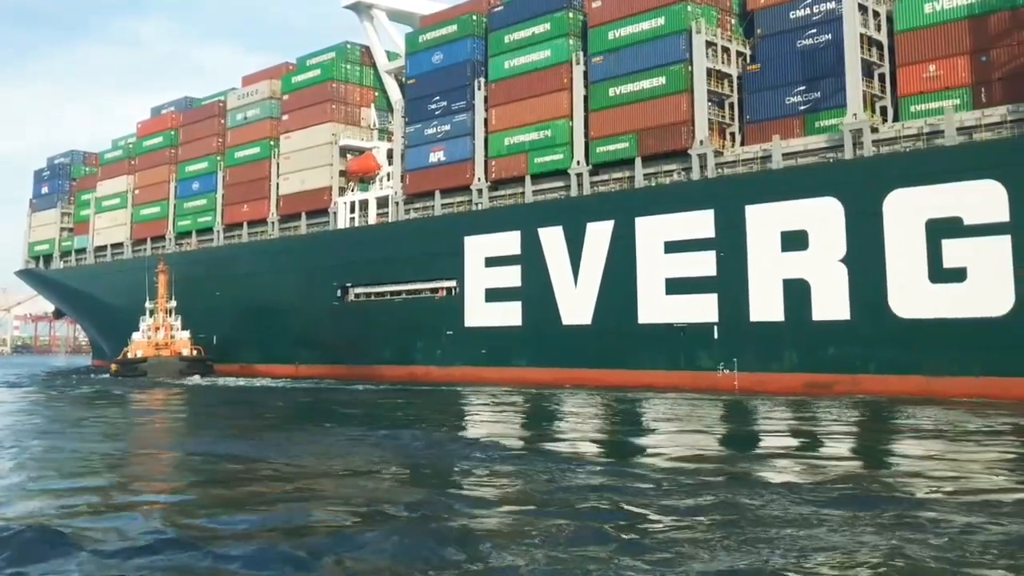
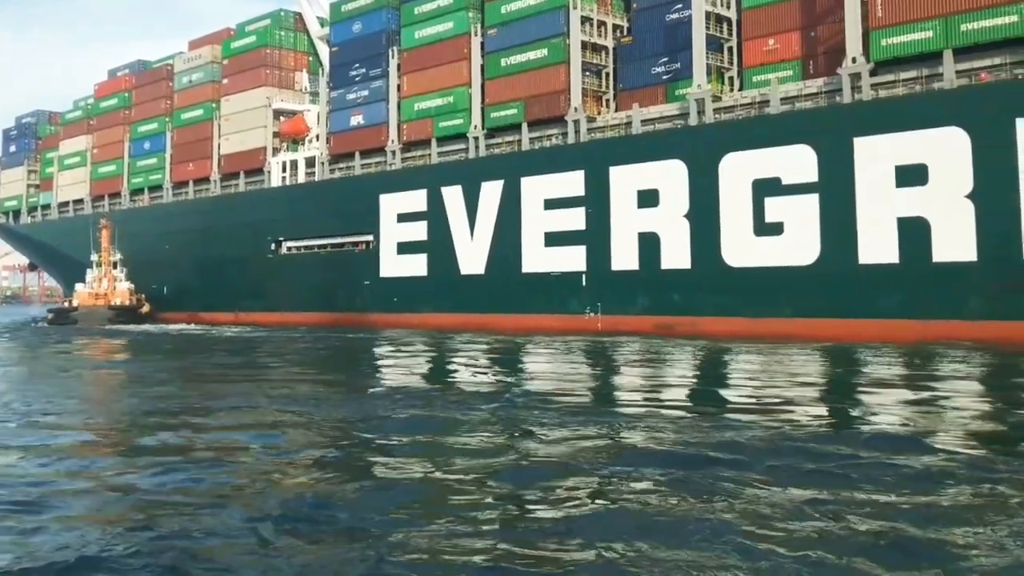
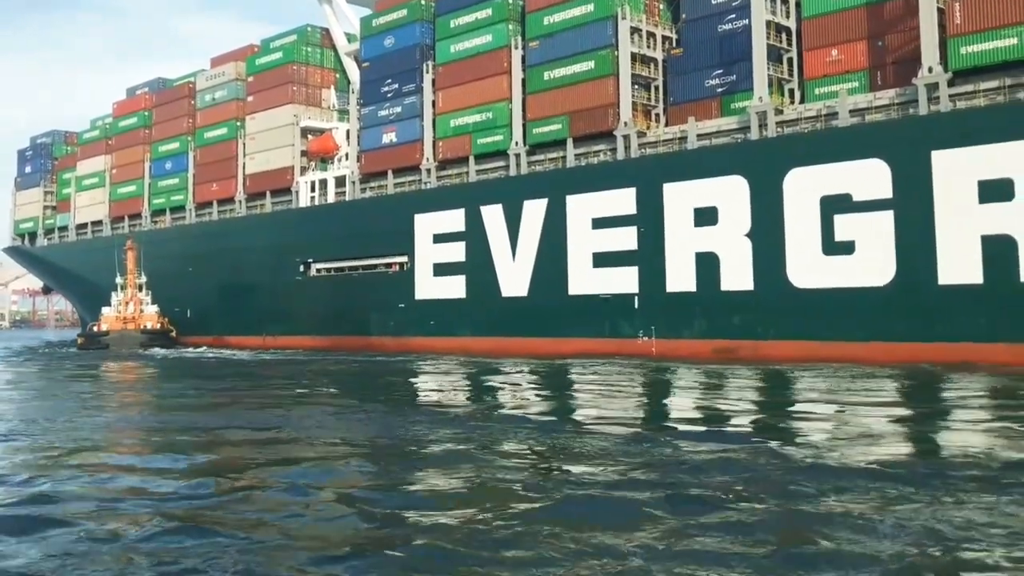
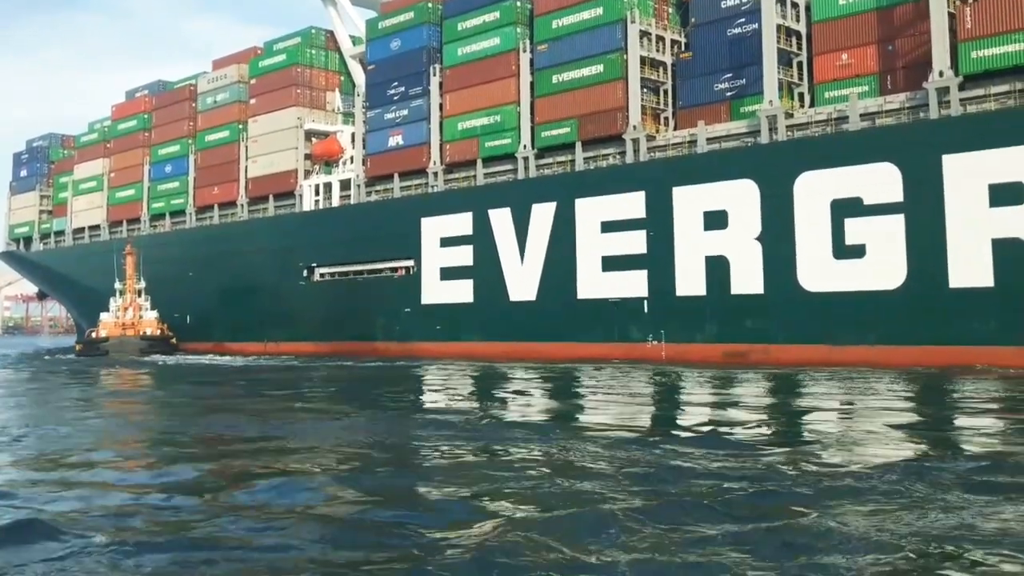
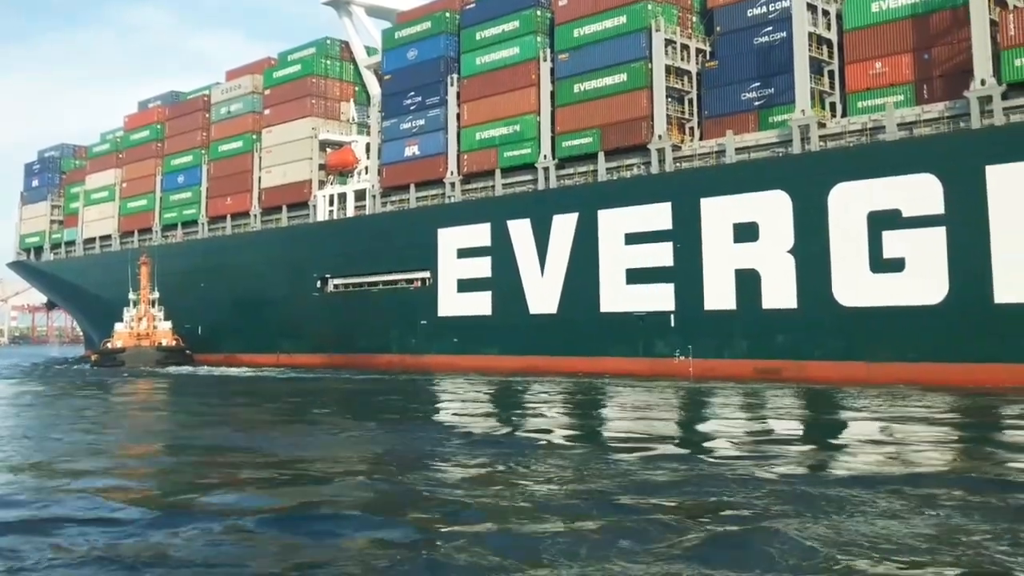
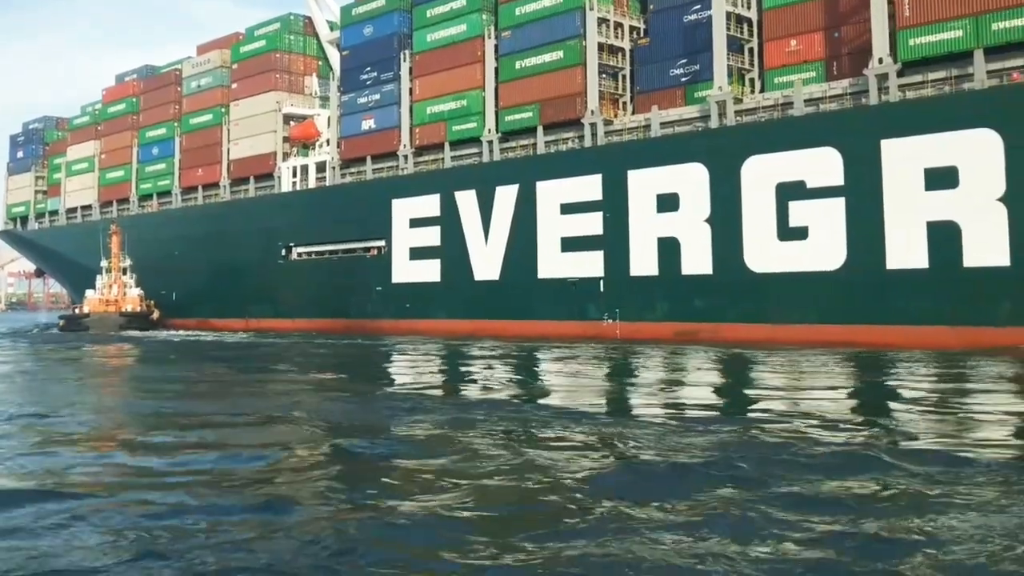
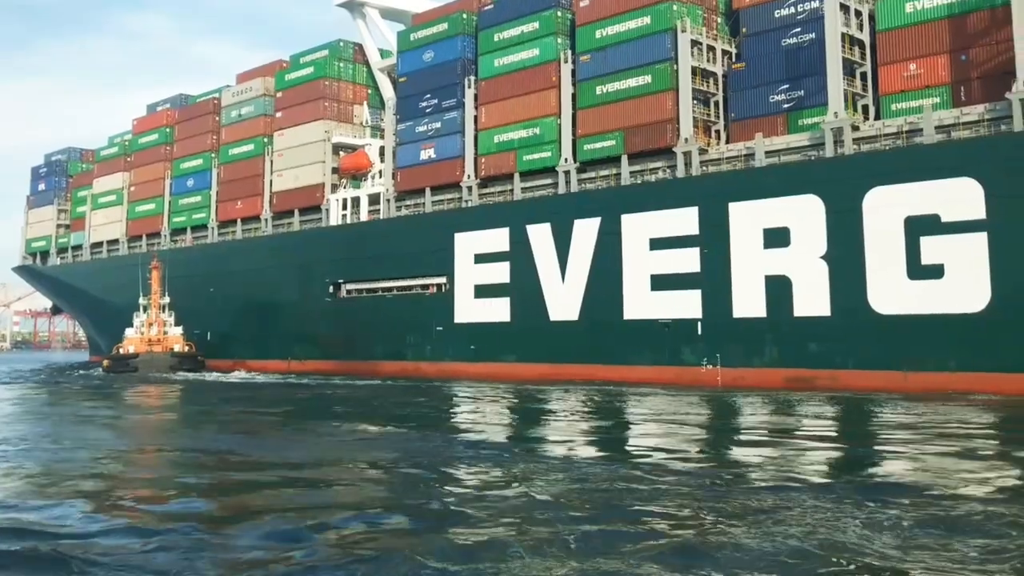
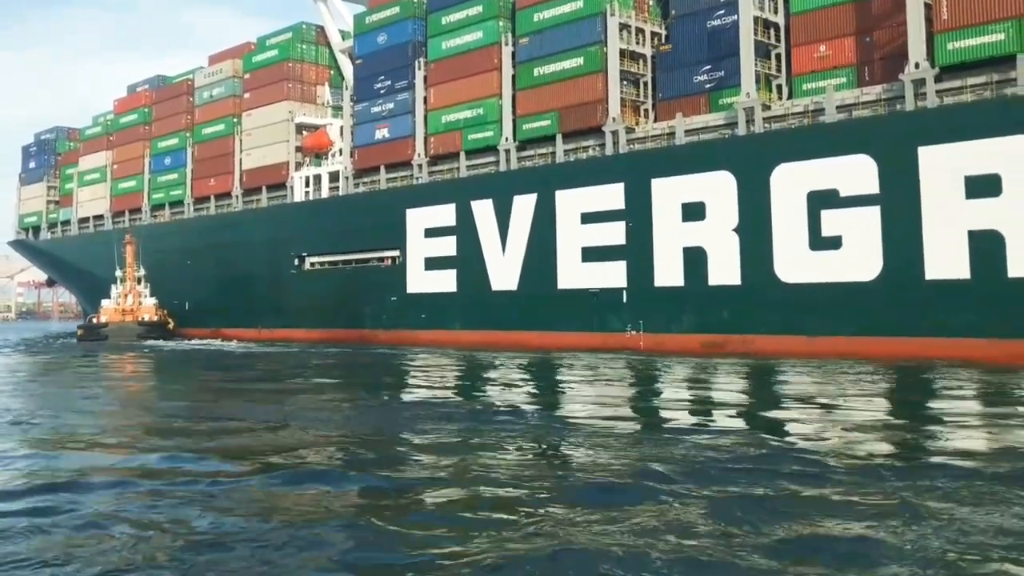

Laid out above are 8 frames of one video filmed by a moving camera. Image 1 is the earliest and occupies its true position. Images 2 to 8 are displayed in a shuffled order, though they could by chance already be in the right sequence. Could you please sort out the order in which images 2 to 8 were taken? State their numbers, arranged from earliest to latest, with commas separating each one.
7, 5, 4, 3, 8, 6, 2
